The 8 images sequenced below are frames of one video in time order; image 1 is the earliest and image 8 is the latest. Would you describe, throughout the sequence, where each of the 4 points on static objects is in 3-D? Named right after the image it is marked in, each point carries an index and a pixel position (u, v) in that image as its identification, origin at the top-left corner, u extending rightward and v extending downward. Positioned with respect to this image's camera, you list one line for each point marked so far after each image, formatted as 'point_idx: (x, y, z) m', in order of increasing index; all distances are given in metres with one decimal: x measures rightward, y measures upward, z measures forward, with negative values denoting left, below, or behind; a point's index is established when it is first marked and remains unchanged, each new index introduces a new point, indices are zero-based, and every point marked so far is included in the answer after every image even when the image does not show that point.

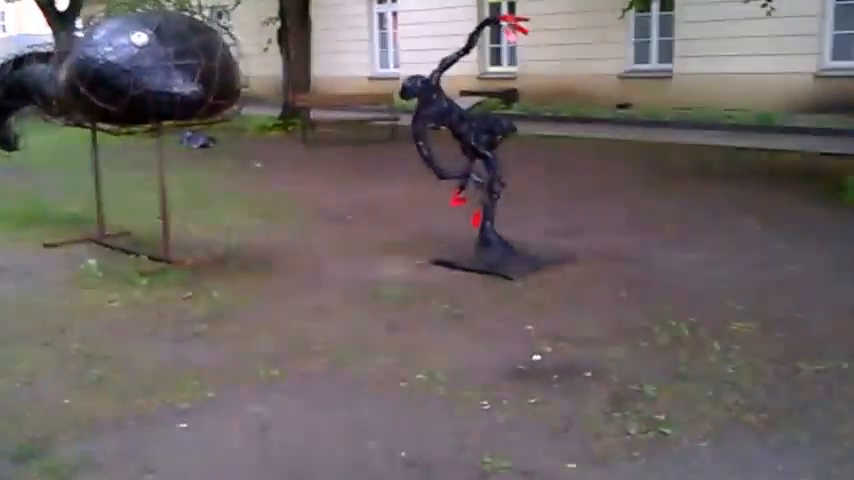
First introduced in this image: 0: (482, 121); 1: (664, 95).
0: (+0.4, +0.9, +6.4) m
1: (+4.4, +2.7, +16.4) m
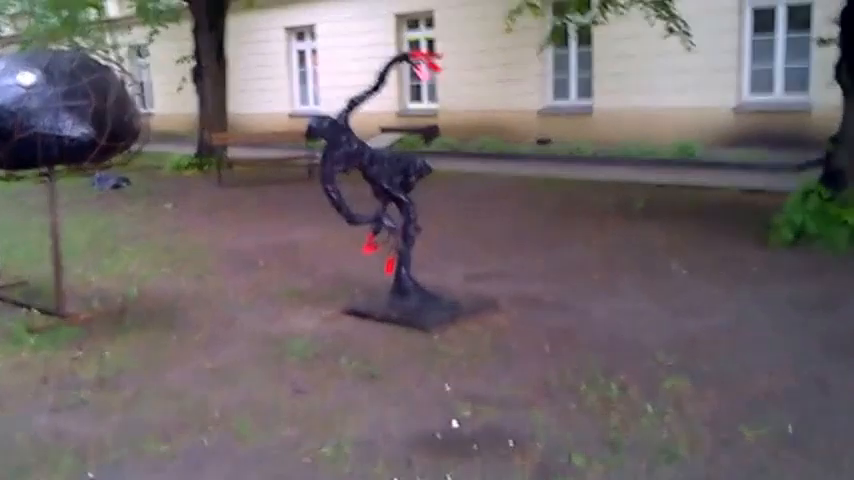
0: (-0.2, +0.5, +6.0) m
1: (+2.9, +2.0, +16.5) m
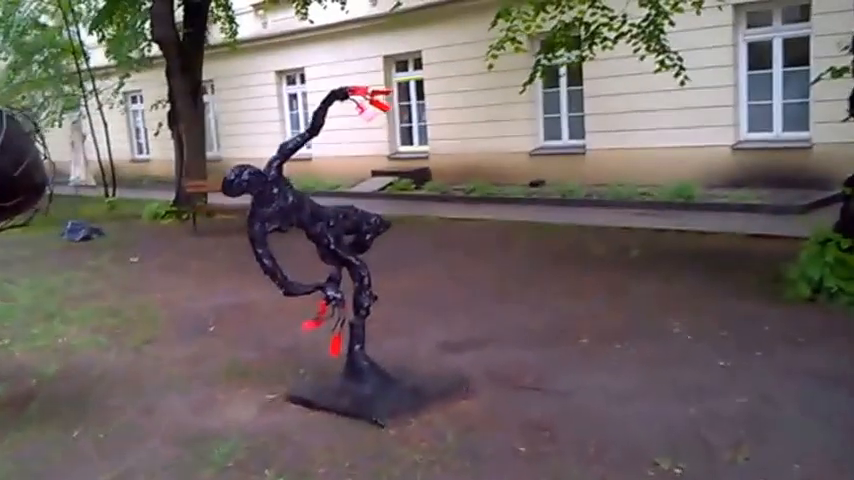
0: (-0.5, +0.1, +5.1) m
1: (+2.6, +1.2, +15.6) m
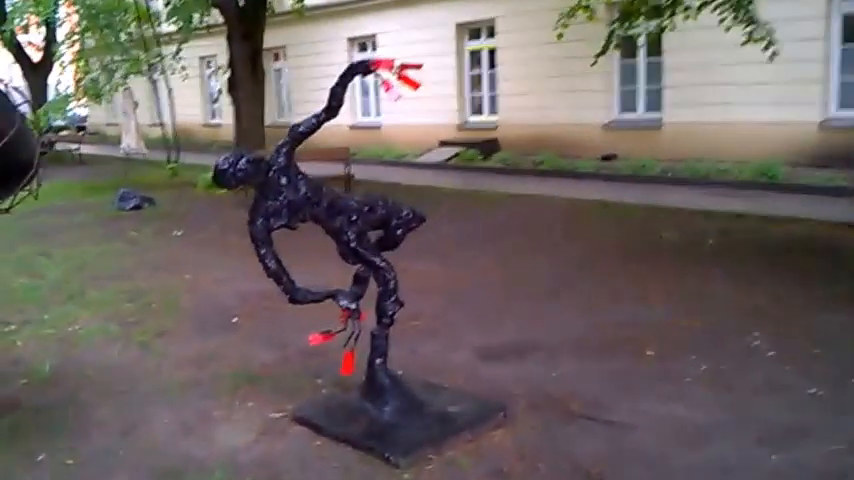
0: (-0.3, +0.1, +4.3) m
1: (+3.6, +1.5, +14.5) m
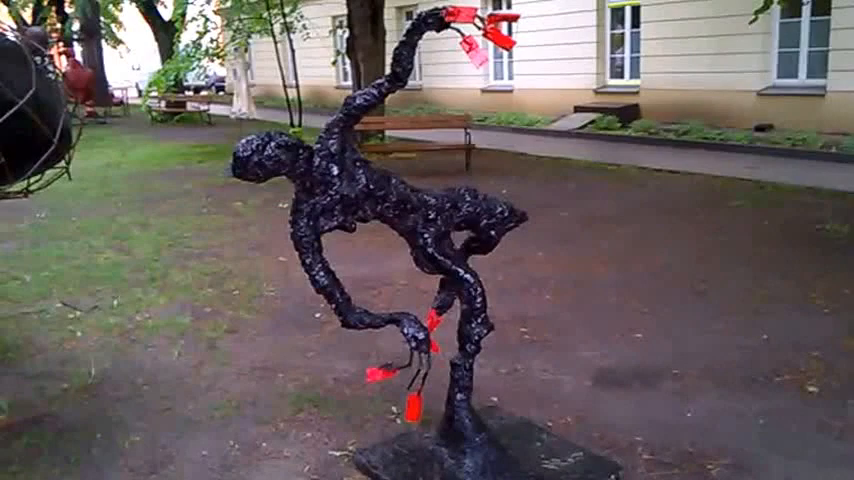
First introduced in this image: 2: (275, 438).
0: (+0.1, +0.1, +3.4) m
1: (+5.5, +1.7, +12.8) m
2: (-0.7, -0.9, +3.9) m
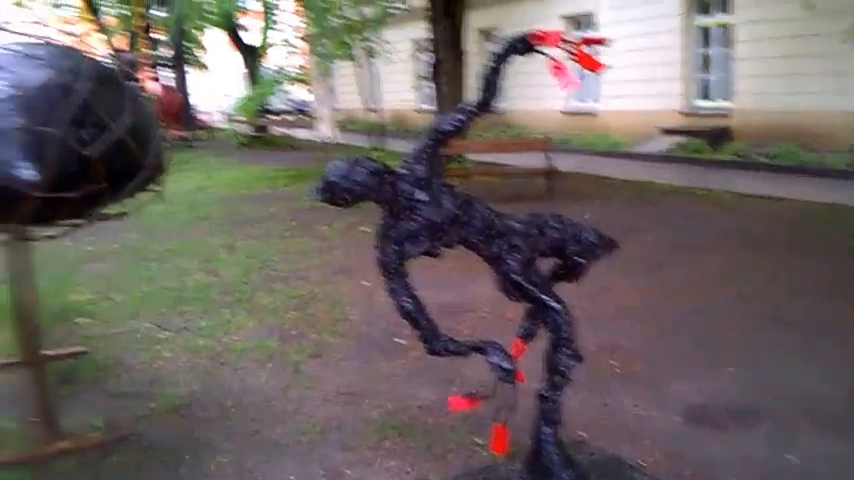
0: (+0.4, 0.0, +3.3) m
1: (+6.6, +1.3, +12.3) m
2: (-0.3, -1.0, +3.8) m
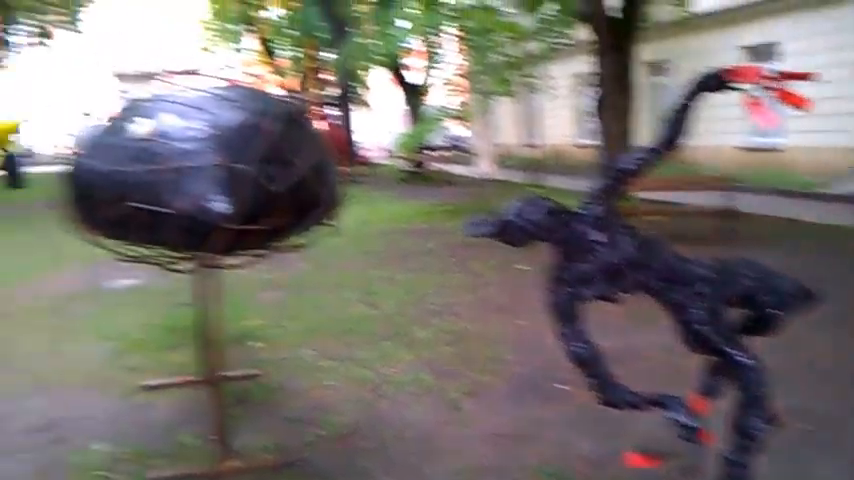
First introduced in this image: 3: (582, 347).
0: (+1.0, -0.1, +3.0) m
1: (+8.6, +0.6, +11.0) m
2: (+0.4, -1.1, +3.6) m
3: (+0.5, -0.4, +3.0) m
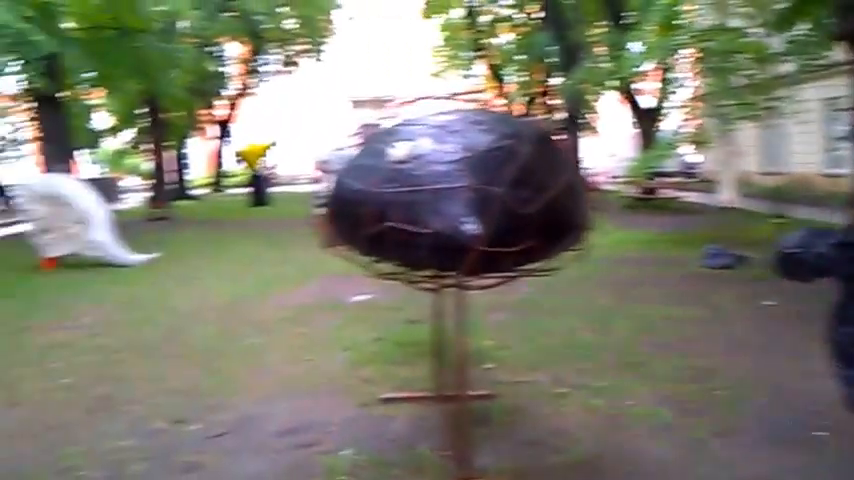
0: (+1.8, -0.3, +2.7) m
1: (+11.0, 0.0, +8.7) m
2: (+1.3, -1.3, +3.4) m
3: (+1.4, -0.5, +2.8) m
